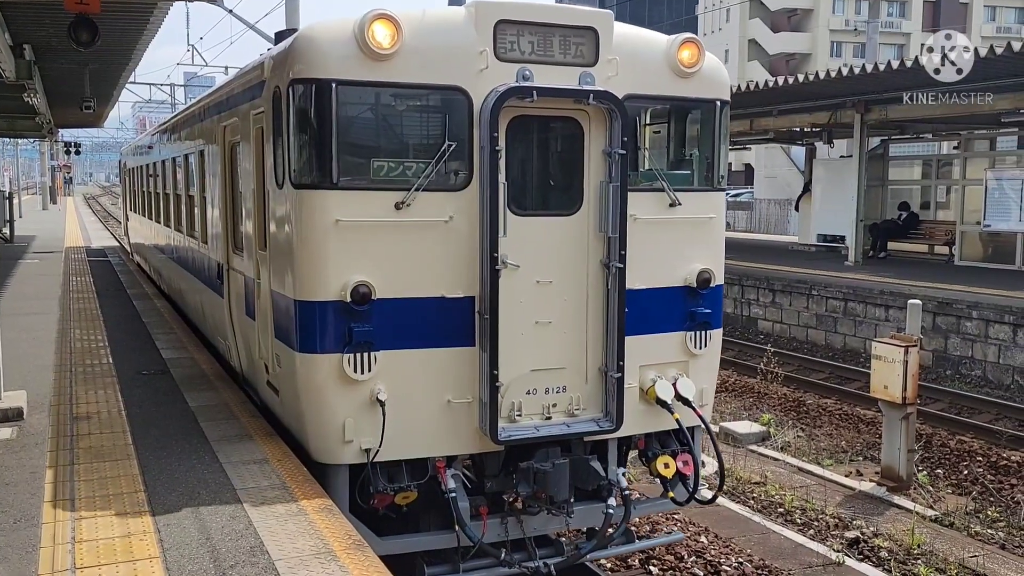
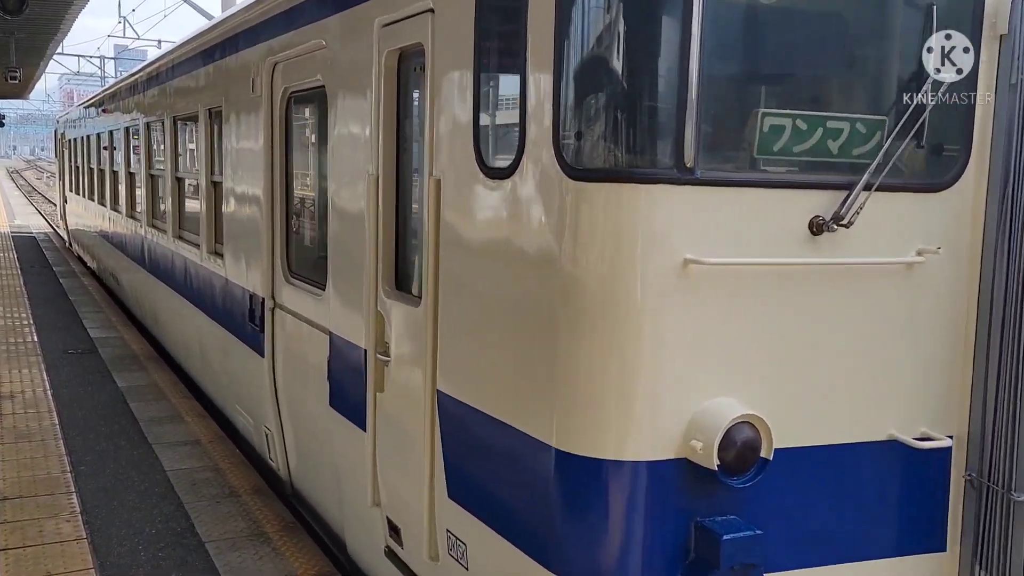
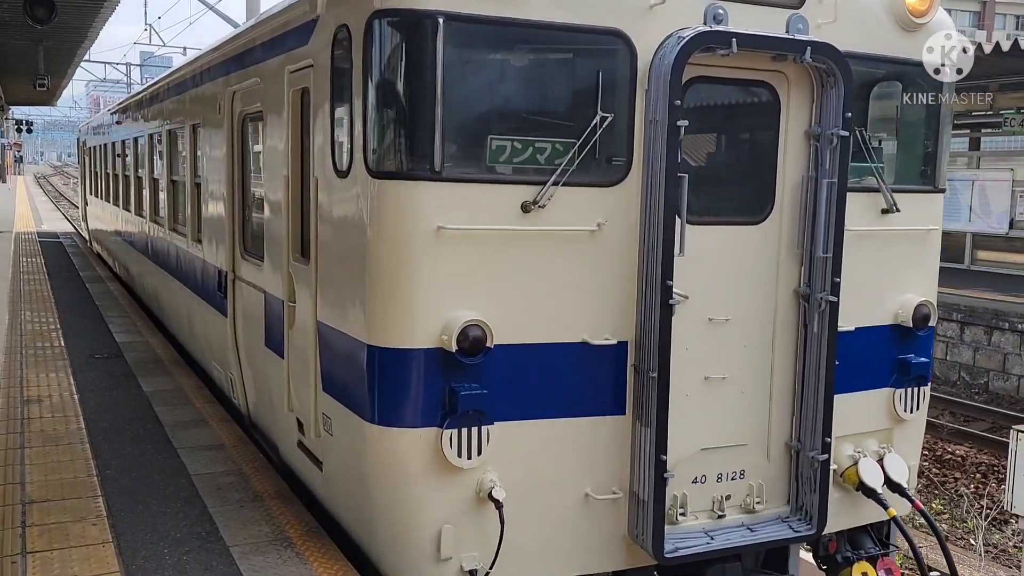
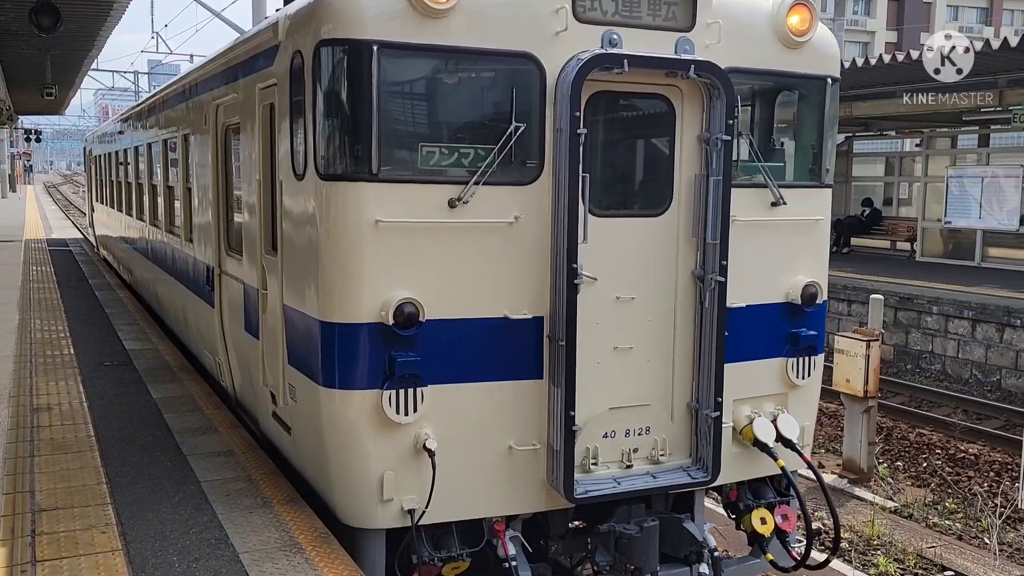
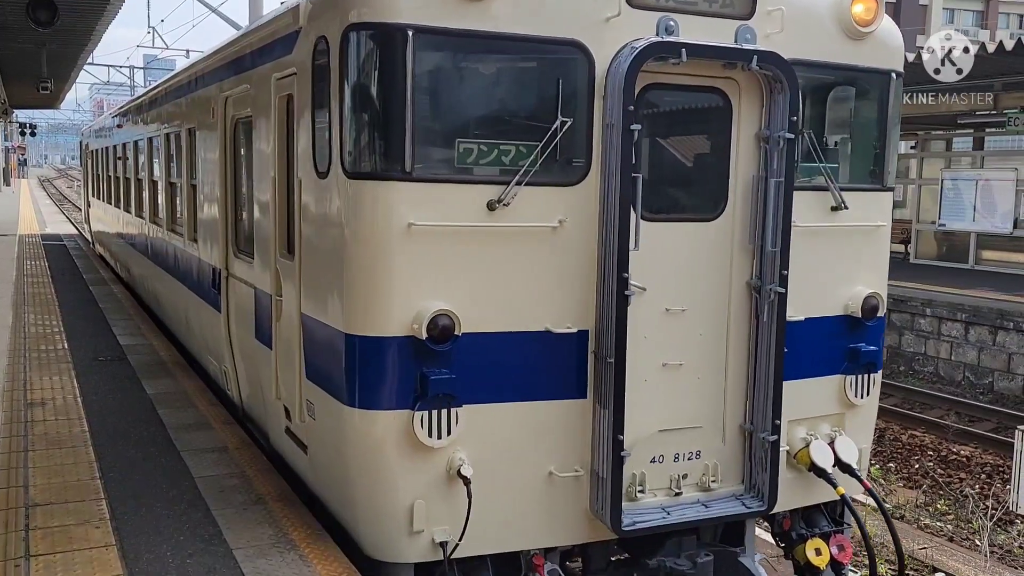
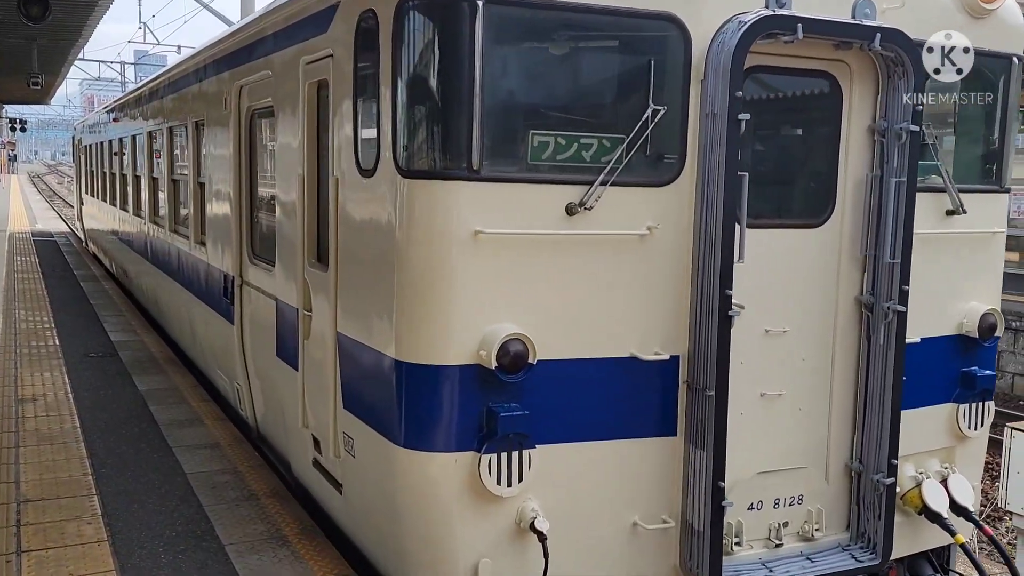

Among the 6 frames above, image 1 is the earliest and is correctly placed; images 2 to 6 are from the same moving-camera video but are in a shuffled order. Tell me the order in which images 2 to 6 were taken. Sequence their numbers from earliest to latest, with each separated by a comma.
4, 5, 3, 6, 2
